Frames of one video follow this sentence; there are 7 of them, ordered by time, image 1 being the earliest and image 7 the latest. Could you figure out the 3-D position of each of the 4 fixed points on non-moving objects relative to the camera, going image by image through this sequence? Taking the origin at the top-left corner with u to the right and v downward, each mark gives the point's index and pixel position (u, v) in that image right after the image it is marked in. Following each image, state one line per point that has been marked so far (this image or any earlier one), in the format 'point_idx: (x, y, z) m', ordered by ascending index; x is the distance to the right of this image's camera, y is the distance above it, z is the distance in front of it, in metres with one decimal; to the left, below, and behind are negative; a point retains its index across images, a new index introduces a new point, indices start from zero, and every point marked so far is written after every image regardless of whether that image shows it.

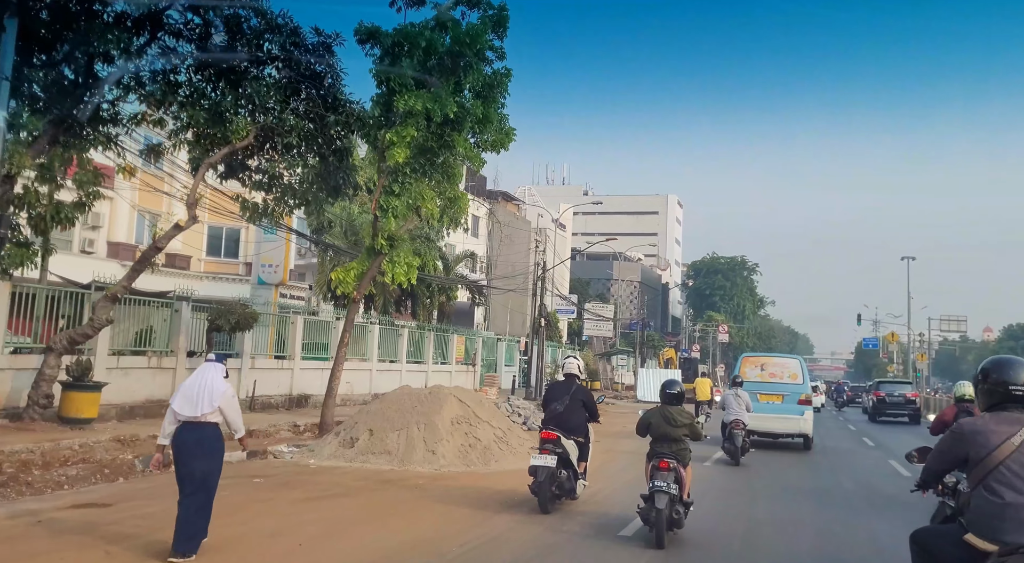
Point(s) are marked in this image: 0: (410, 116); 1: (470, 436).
0: (-1.5, +2.3, +12.9) m
1: (-0.5, -1.9, +11.3) m
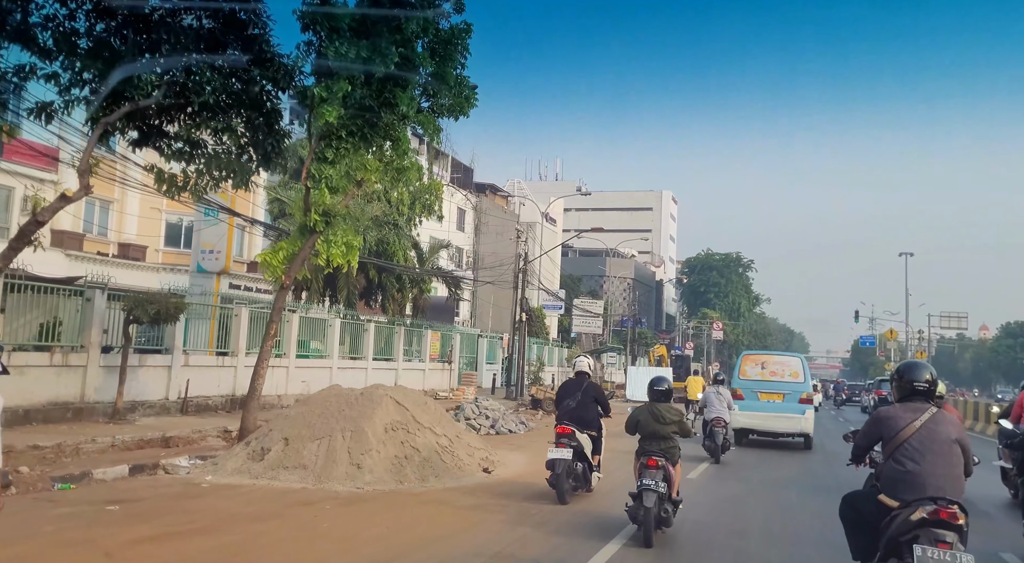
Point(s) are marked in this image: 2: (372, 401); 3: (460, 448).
0: (-2.0, +2.5, +11.0) m
1: (-1.1, -1.7, +9.4) m
2: (-1.5, -1.3, +9.6) m
3: (-0.6, -1.8, +10.0) m
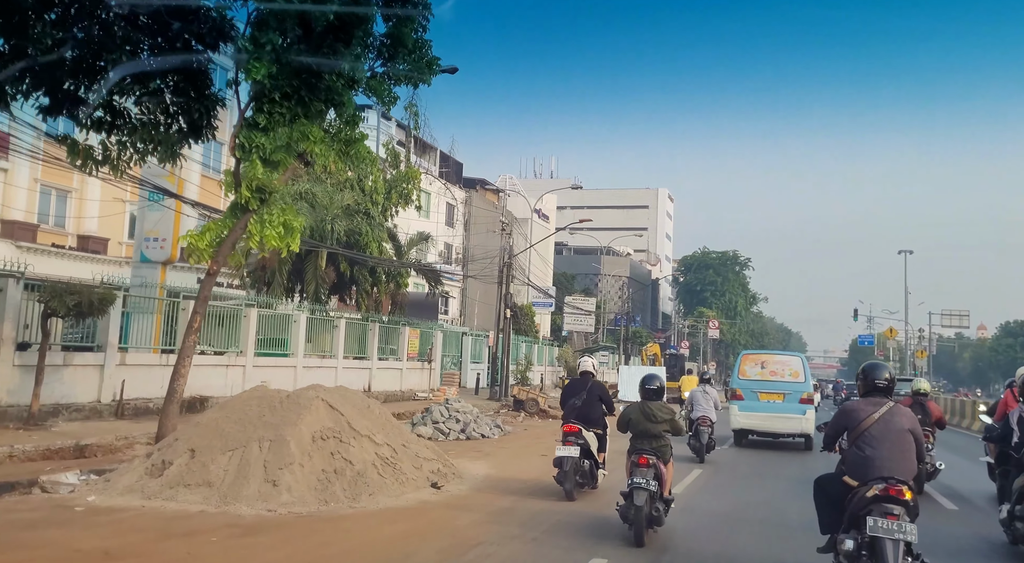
0: (-2.5, +2.7, +9.6) m
1: (-1.5, -1.5, +8.0) m
2: (-1.9, -1.1, +8.2) m
3: (-1.0, -1.7, +8.5) m
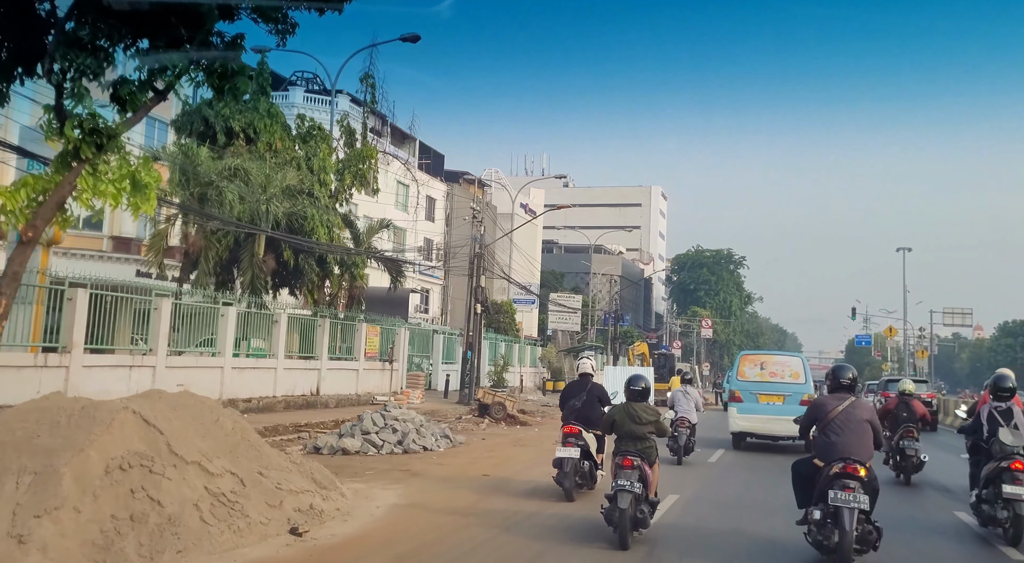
0: (-3.2, +2.9, +7.1) m
1: (-2.2, -1.3, +5.5) m
2: (-2.6, -0.9, +5.7) m
3: (-1.7, -1.4, +6.1) m
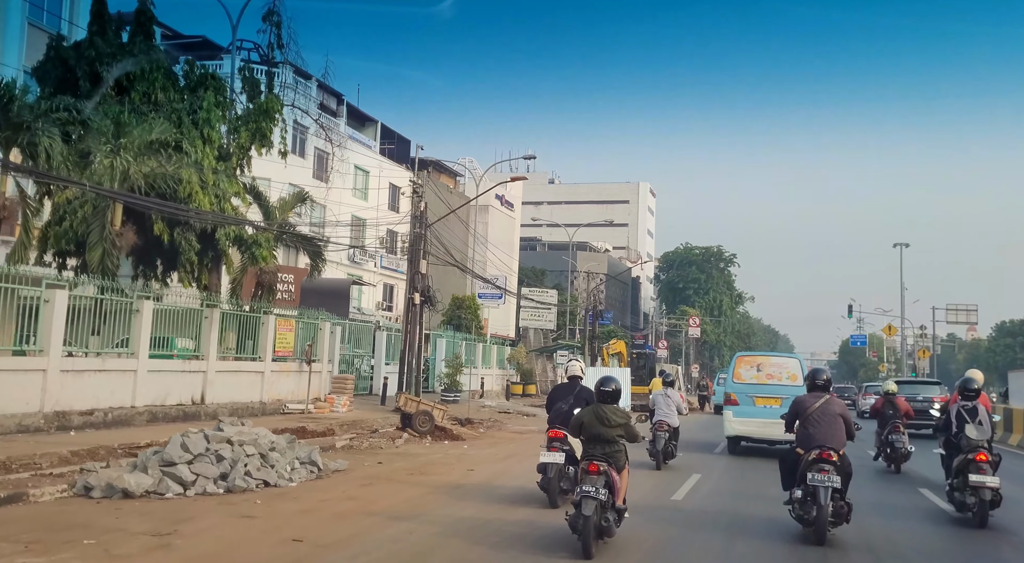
0: (-4.3, +3.3, +3.1) m
1: (-3.3, -0.9, +1.5) m
2: (-3.7, -0.5, +1.7) m
3: (-2.8, -1.0, +2.1) m
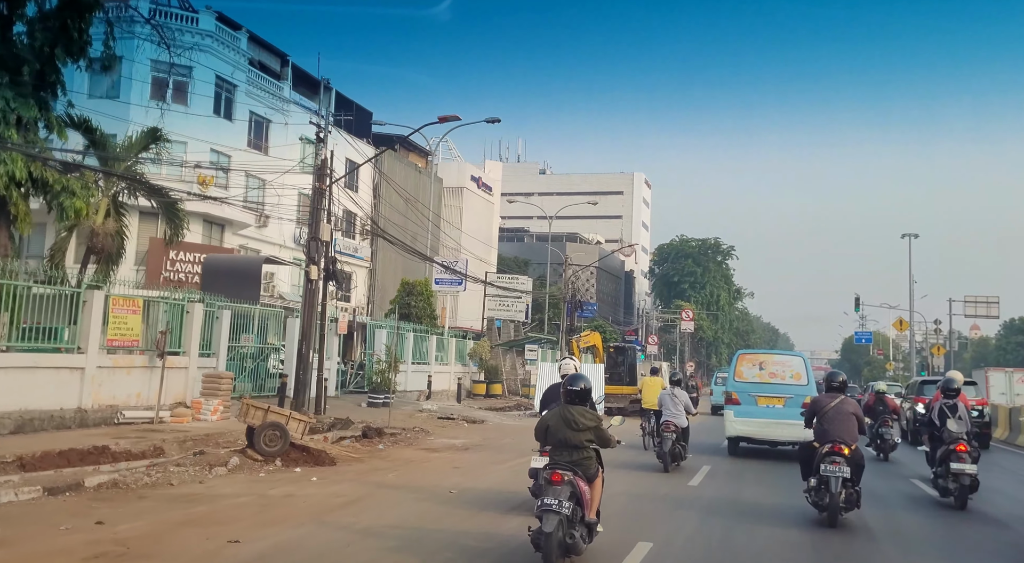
0: (-5.7, +3.9, -1.9) m
1: (-4.7, -0.4, -3.5) m
2: (-5.0, +0.1, -3.3) m
3: (-4.2, -0.5, -3.0) m
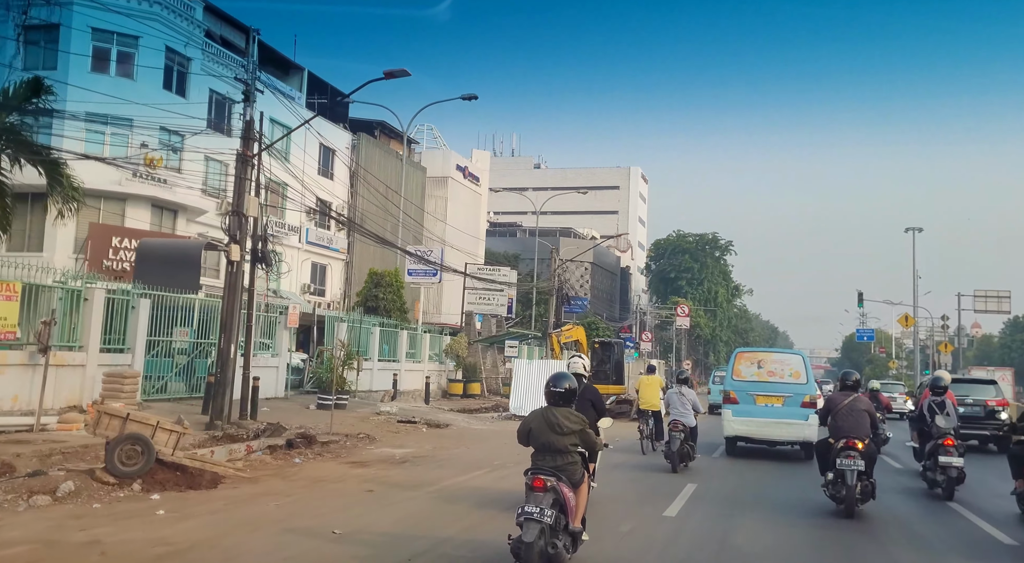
0: (-6.3, +4.1, -4.4) m
1: (-5.3, -0.1, -6.0) m
2: (-5.7, +0.3, -5.8) m
3: (-4.8, -0.2, -5.4) m
